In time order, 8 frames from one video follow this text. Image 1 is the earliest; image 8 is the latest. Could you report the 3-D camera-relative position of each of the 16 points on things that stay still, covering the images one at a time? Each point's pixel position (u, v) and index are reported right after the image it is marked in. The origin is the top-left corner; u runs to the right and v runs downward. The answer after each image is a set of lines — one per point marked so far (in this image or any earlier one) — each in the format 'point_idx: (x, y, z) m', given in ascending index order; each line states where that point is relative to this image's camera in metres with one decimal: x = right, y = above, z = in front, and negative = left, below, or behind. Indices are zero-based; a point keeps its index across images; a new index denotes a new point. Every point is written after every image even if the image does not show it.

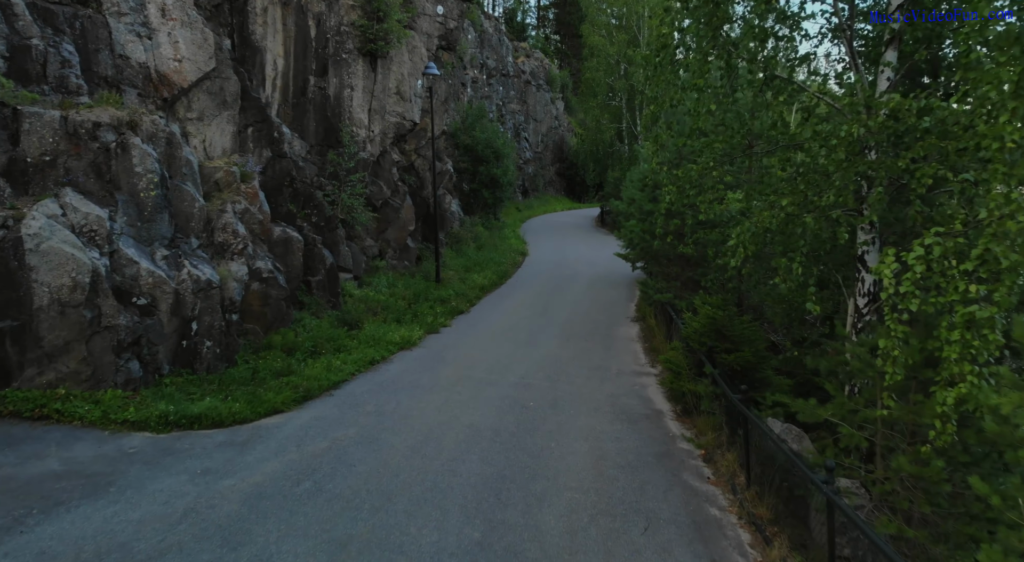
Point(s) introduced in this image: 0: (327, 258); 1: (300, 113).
0: (-3.9, +0.5, +14.4) m
1: (-5.0, +4.0, +16.2) m
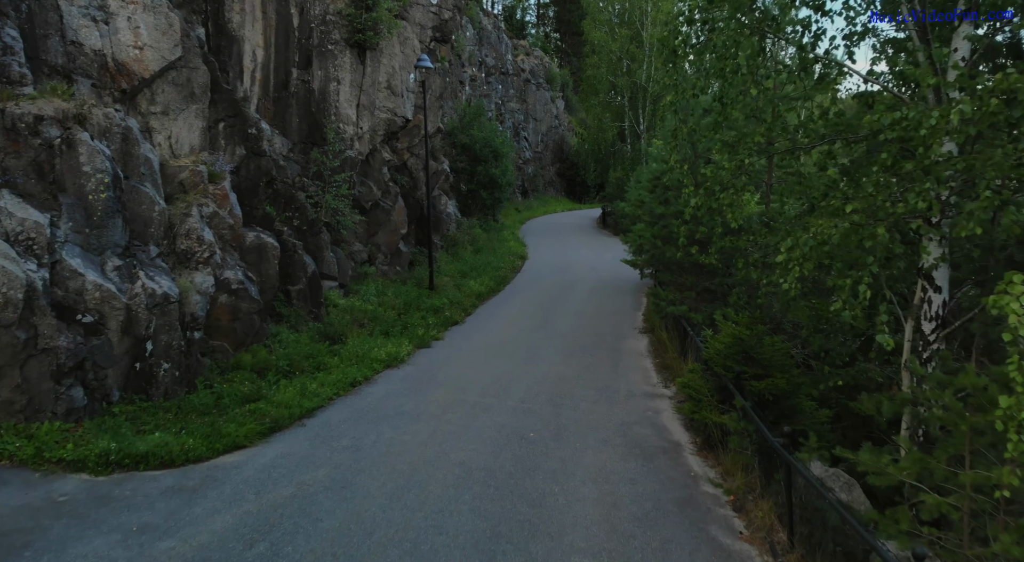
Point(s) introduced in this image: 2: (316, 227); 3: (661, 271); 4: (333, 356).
0: (-3.9, +0.3, +13.2) m
1: (-5.0, +3.8, +15.0) m
2: (-4.1, +1.1, +14.2) m
3: (+2.6, +0.2, +12.2) m
4: (-3.0, -1.3, +11.4) m
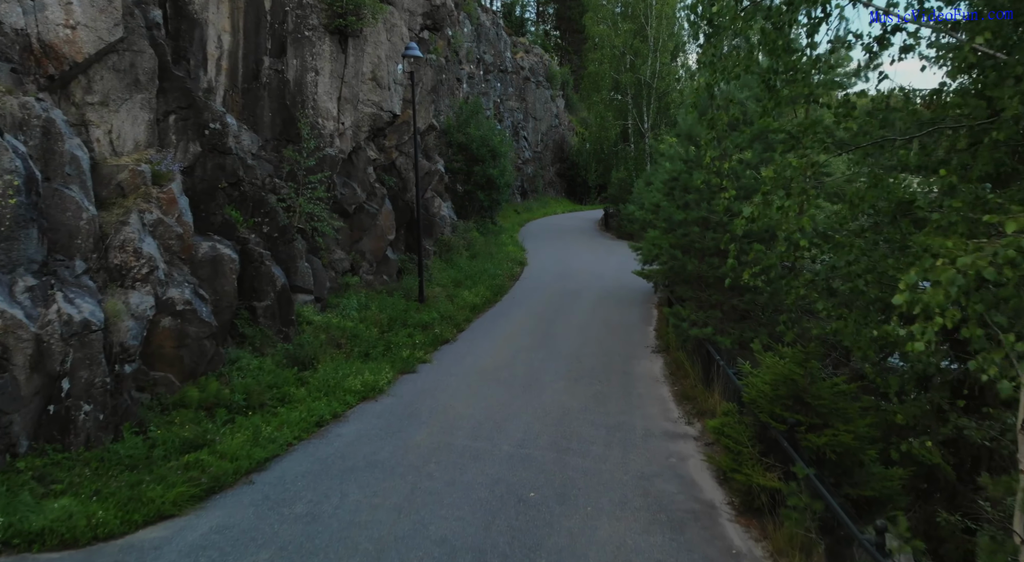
0: (-4.0, 0.0, +11.6) m
1: (-5.1, +3.5, +13.4) m
2: (-4.1, +0.9, +12.6) m
3: (+2.6, -0.1, +10.6) m
4: (-3.0, -1.5, +9.8) m
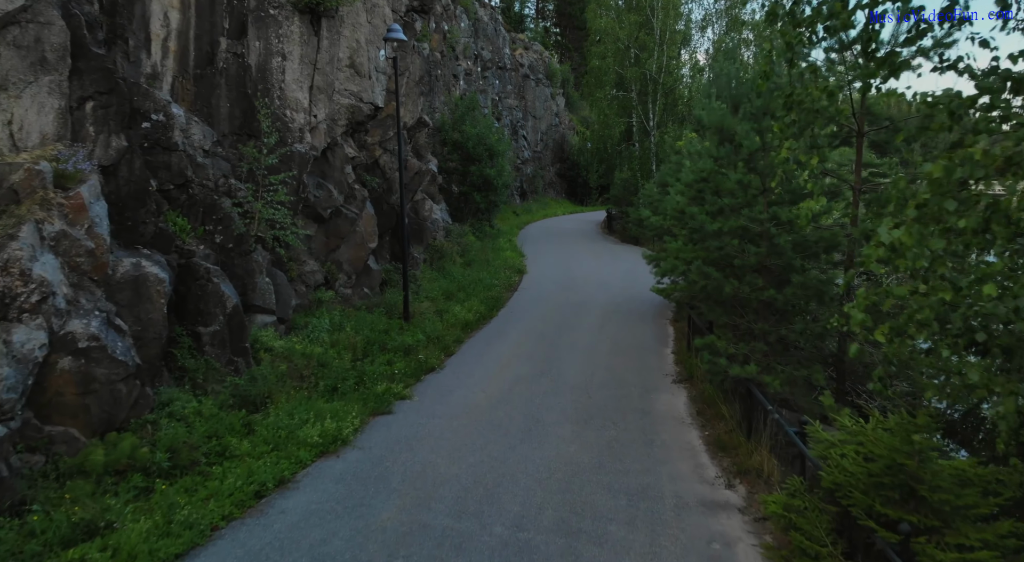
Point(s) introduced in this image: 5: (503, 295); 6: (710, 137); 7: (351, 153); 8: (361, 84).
0: (-4.0, -0.3, +9.7) m
1: (-5.2, +3.2, +11.5) m
2: (-4.2, +0.6, +10.8) m
3: (+2.5, -0.4, +8.7) m
4: (-3.1, -1.8, +8.0) m
5: (-0.2, -0.3, +17.3) m
6: (+2.8, +2.0, +9.6) m
7: (-3.3, +2.6, +14.0) m
8: (-3.1, +4.0, +14.0) m
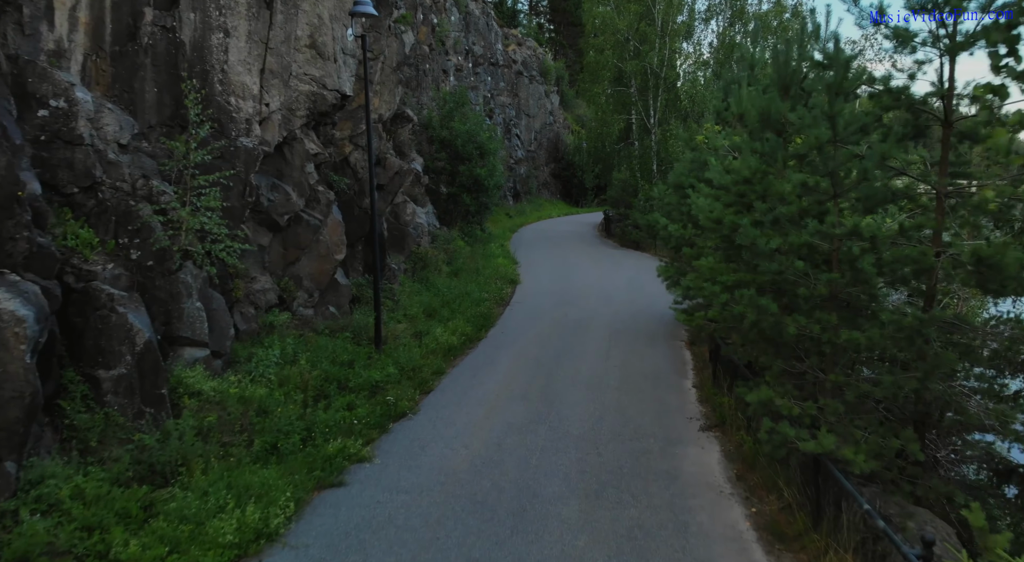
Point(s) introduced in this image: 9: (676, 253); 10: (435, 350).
0: (-4.1, -0.6, +7.6) m
1: (-5.3, +2.9, +9.4) m
2: (-4.3, +0.2, +8.7) m
3: (+2.4, -0.7, +6.7) m
4: (-3.2, -2.1, +5.9) m
5: (-0.4, -0.7, +15.2) m
6: (+2.6, +1.7, +7.6) m
7: (-3.4, +2.3, +11.9) m
8: (-3.3, +3.7, +11.9) m
9: (+3.0, +0.5, +12.6) m
10: (-1.3, -1.2, +11.5) m
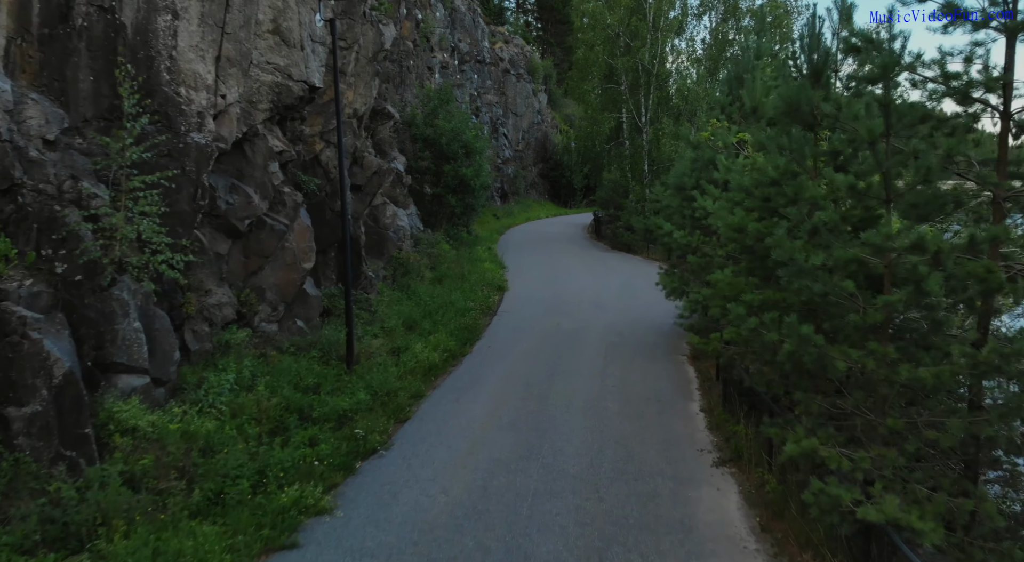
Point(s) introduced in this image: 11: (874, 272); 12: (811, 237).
0: (-4.3, -0.8, +6.4) m
1: (-5.5, +2.7, +8.2) m
2: (-4.5, +0.1, +7.5) m
3: (+2.3, -0.8, +5.6) m
4: (-3.3, -2.3, +4.7) m
5: (-0.7, -0.8, +14.1) m
6: (+2.5, +1.5, +6.5) m
7: (-3.7, +2.1, +10.8) m
8: (-3.5, +3.5, +10.8) m
9: (+2.8, +0.4, +11.5) m
10: (-1.5, -1.3, +10.4) m
11: (+2.7, +0.1, +5.1) m
12: (+2.3, +0.4, +5.4) m
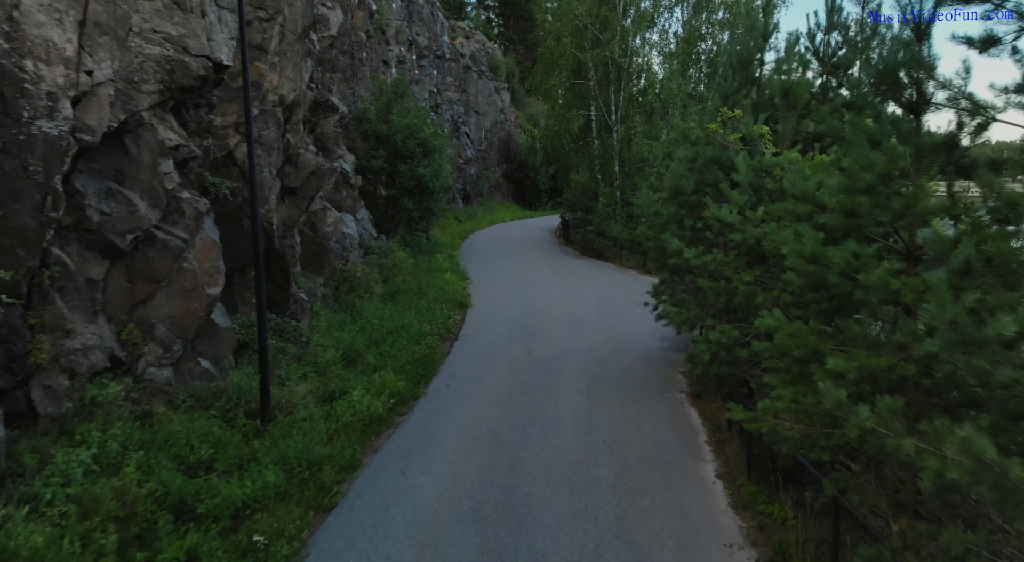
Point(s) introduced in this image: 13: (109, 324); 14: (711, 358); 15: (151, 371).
0: (-4.5, -1.1, +4.1) m
1: (-5.8, +2.3, +5.8) m
2: (-4.8, -0.3, +5.1) m
3: (+2.1, -1.2, +3.6) m
4: (-3.4, -2.7, +2.4) m
5: (-1.3, -1.2, +11.9) m
6: (+2.2, +1.2, +4.5) m
7: (-4.2, +1.7, +8.4) m
8: (-4.0, +3.1, +8.4) m
9: (+2.3, 0.0, +9.5) m
10: (-1.9, -1.7, +8.2) m
11: (+2.5, -0.3, +3.1) m
12: (+2.1, 0.0, +3.5) m
13: (-4.5, -0.5, +7.7) m
14: (+1.9, -0.8, +6.8) m
15: (-4.2, -1.1, +7.9) m
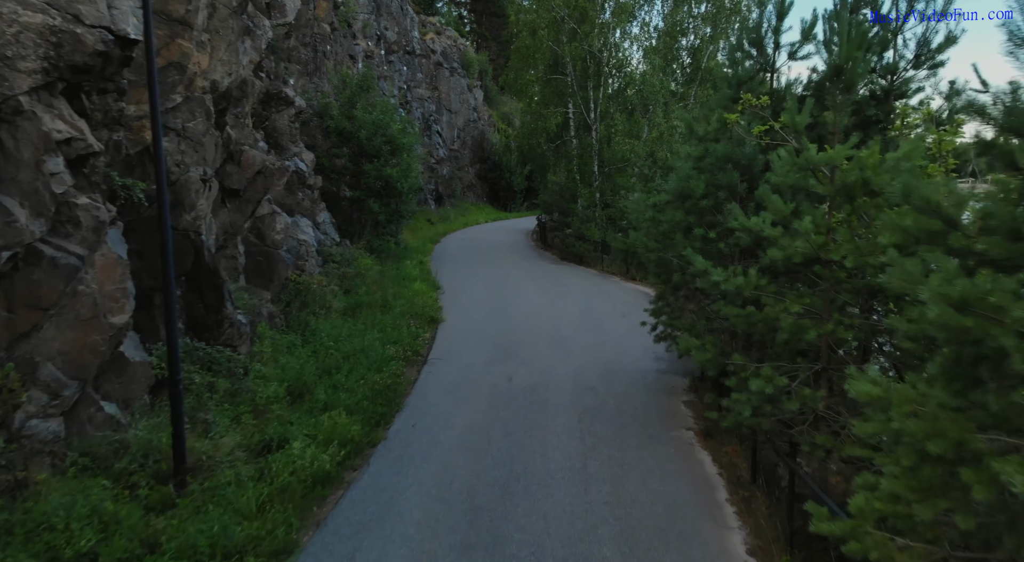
0: (-4.6, -1.4, +2.4) m
1: (-6.0, +2.1, +4.1) m
2: (-4.9, -0.6, +3.5) m
3: (+2.1, -1.4, +2.2) m
4: (-3.4, -2.9, +0.8) m
5: (-1.7, -1.4, +10.4) m
6: (+2.1, +1.0, +3.1) m
7: (-4.4, +1.5, +6.8) m
8: (-4.2, +2.9, +6.8) m
9: (+2.0, -0.2, +8.1) m
10: (-2.2, -1.9, +6.6) m
11: (+2.5, -0.5, +1.7) m
12: (+2.1, -0.2, +2.0) m
13: (-4.7, -0.8, +6.0) m
14: (+1.7, -1.0, +5.4) m
15: (-4.4, -1.3, +6.3) m
